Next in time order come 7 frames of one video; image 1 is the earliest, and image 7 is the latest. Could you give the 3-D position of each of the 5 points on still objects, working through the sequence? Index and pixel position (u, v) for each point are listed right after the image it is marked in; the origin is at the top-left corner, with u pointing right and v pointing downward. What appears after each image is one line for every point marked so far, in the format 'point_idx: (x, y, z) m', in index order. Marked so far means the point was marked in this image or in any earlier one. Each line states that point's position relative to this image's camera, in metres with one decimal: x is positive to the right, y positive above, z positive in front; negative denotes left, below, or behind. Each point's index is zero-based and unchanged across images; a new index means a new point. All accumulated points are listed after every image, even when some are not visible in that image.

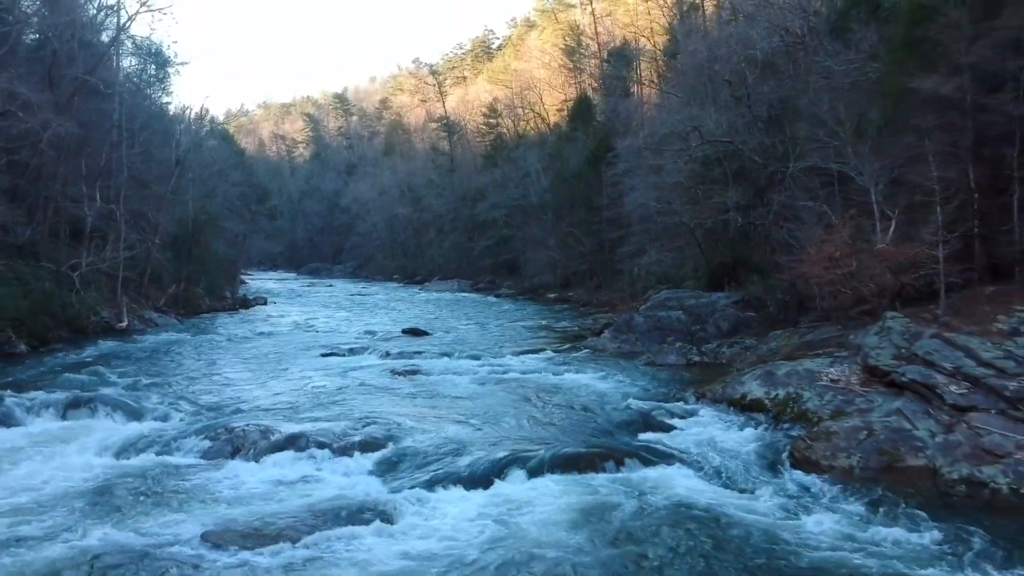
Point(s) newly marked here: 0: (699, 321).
0: (+3.8, -0.7, +19.4) m
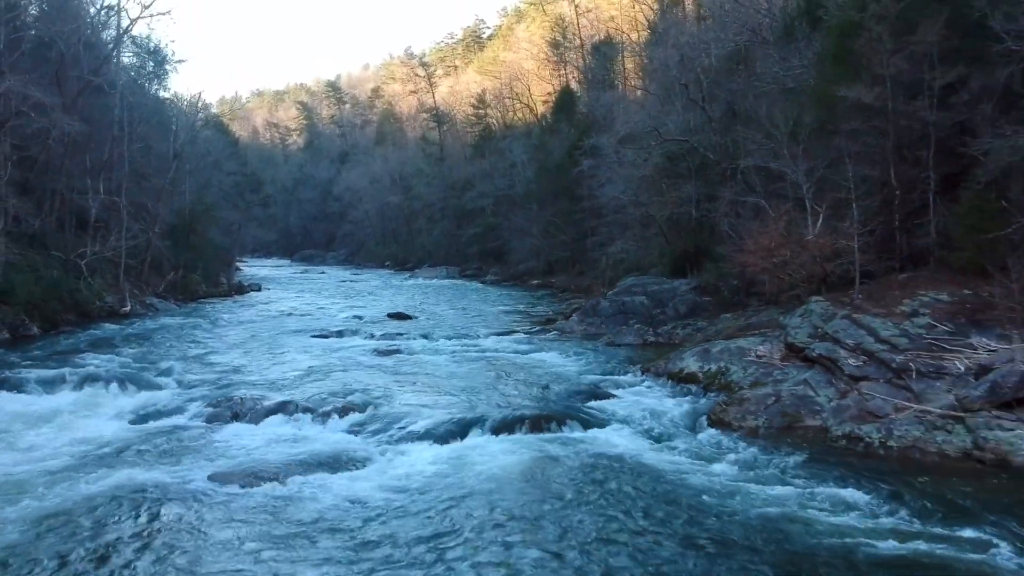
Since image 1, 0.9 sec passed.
0: (+3.3, -0.4, +21.2) m
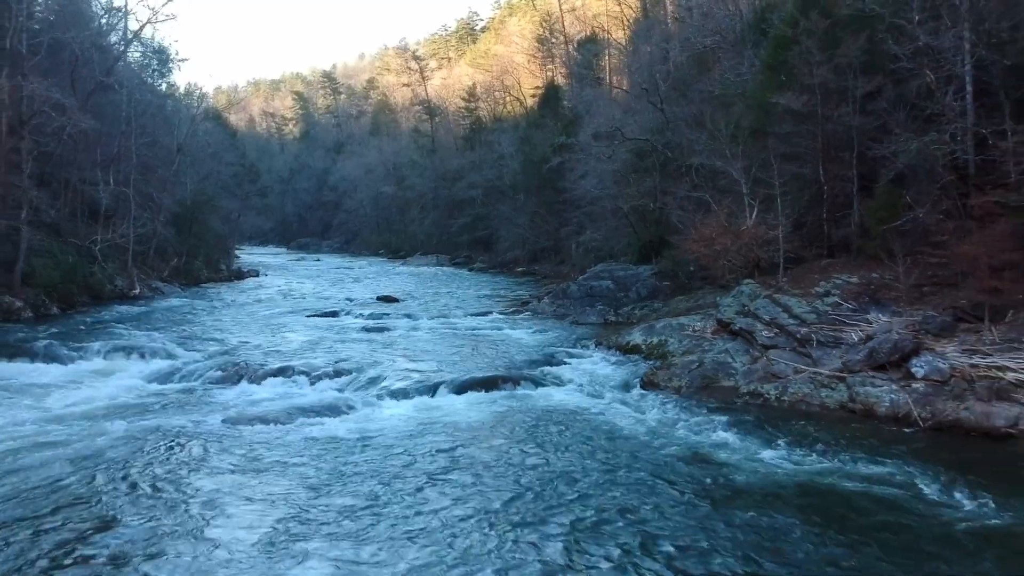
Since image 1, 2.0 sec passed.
0: (+2.7, 0.0, +23.4) m
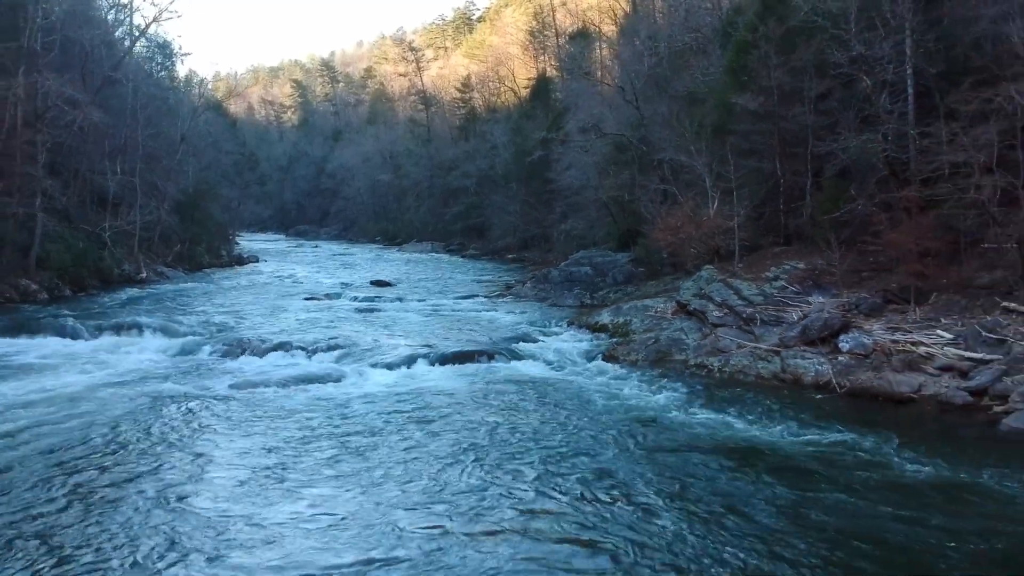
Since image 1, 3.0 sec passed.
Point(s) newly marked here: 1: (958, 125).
0: (+2.3, +0.4, +25.1) m
1: (+7.1, +2.6, +15.6) m
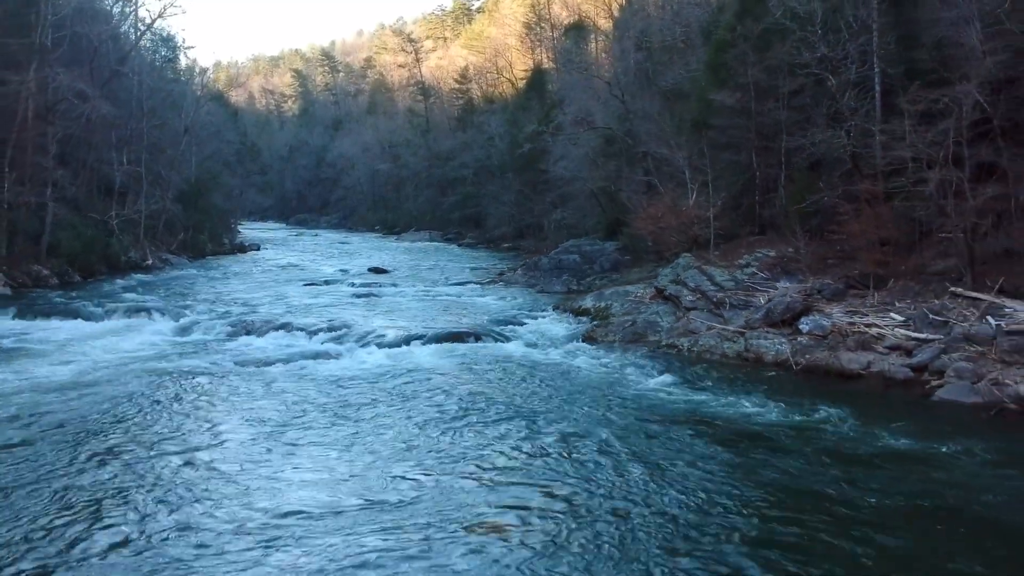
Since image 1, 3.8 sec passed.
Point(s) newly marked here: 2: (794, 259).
0: (+2.0, +0.7, +26.2) m
1: (+6.9, +2.9, +16.7) m
2: (+5.5, +0.6, +18.8) m
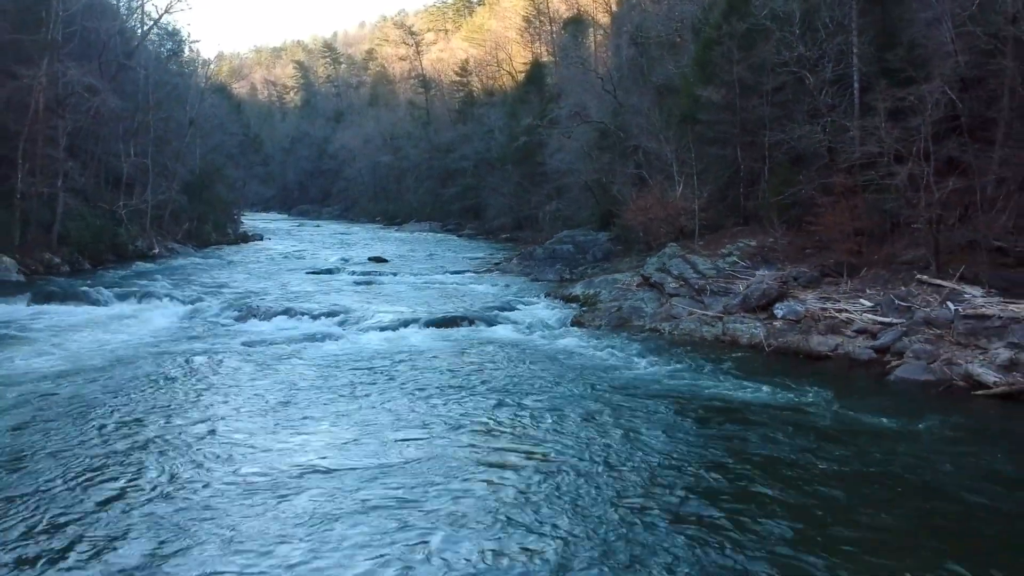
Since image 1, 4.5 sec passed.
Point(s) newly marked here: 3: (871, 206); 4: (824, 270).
0: (+1.9, +1.0, +27.1) m
1: (+6.7, +3.1, +17.6) m
2: (+5.3, +0.8, +19.7) m
3: (+6.8, +1.6, +18.4) m
4: (+5.8, +0.3, +18.1) m
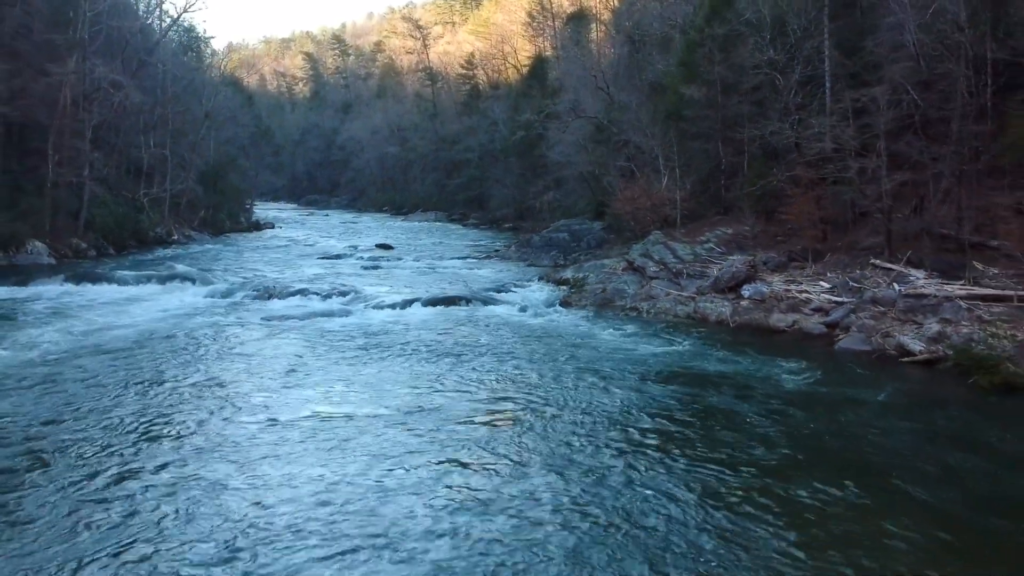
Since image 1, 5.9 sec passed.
0: (+1.8, +1.4, +28.8) m
1: (+6.6, +3.4, +19.3) m
2: (+5.2, +1.1, +21.4) m
3: (+6.7, +1.9, +20.1) m
4: (+5.7, +0.7, +19.8) m
